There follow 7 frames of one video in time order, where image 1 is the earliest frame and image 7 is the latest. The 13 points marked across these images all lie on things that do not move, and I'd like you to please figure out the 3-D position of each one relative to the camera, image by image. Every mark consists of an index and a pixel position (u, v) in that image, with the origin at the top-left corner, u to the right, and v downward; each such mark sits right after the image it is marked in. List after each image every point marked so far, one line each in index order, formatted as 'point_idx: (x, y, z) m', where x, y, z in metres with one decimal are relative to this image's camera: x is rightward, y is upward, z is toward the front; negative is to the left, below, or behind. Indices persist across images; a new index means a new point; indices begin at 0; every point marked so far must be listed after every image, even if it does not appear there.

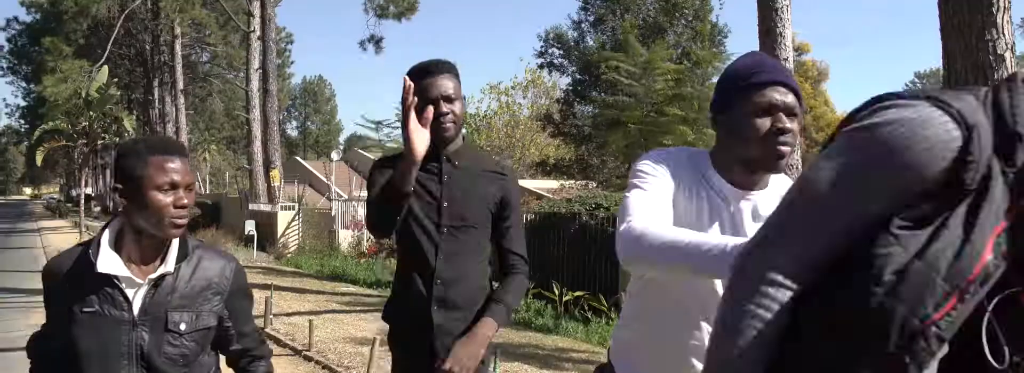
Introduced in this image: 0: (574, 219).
0: (+1.0, -0.5, +12.3) m
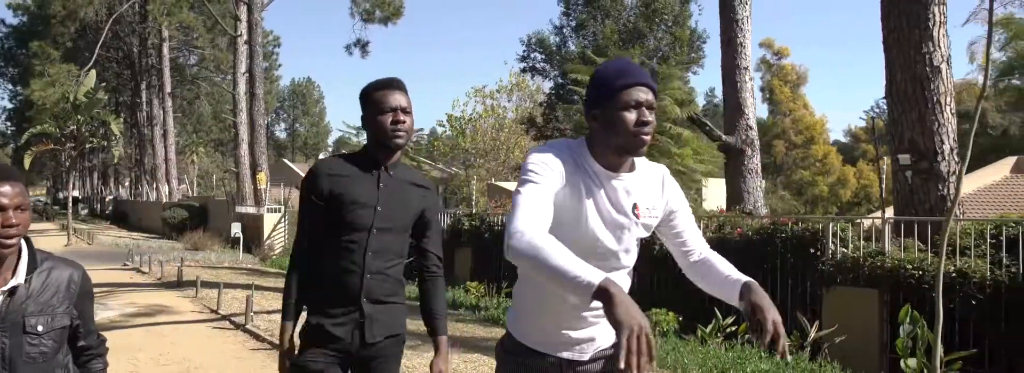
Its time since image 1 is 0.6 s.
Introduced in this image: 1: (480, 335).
0: (+0.6, -0.6, +12.8) m
1: (-0.3, -1.5, +8.3) m
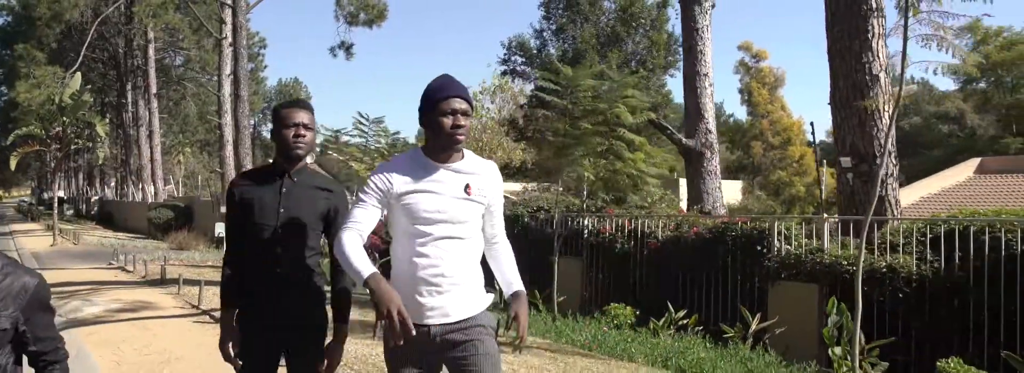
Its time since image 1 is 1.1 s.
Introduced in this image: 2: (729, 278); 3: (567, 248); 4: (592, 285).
0: (+0.1, -0.6, +13.3) m
1: (-0.7, -1.5, +8.9) m
2: (+2.7, -1.1, +9.6) m
3: (+0.8, -1.0, +12.3) m
4: (+1.2, -1.5, +11.6) m
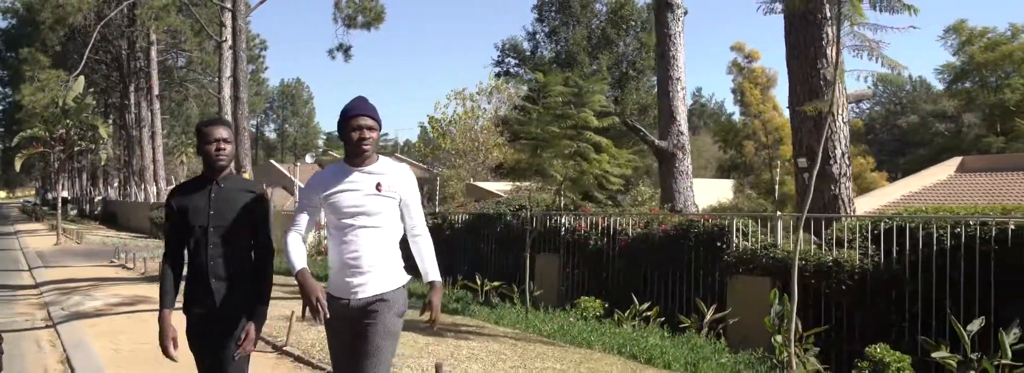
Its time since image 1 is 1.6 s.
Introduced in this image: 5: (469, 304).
0: (-0.2, -0.6, +13.9) m
1: (-1.0, -1.5, +9.5) m
2: (+2.3, -1.1, +10.2) m
3: (+0.5, -1.0, +12.9) m
4: (+0.9, -1.4, +12.2) m
5: (-0.6, -1.6, +11.0) m
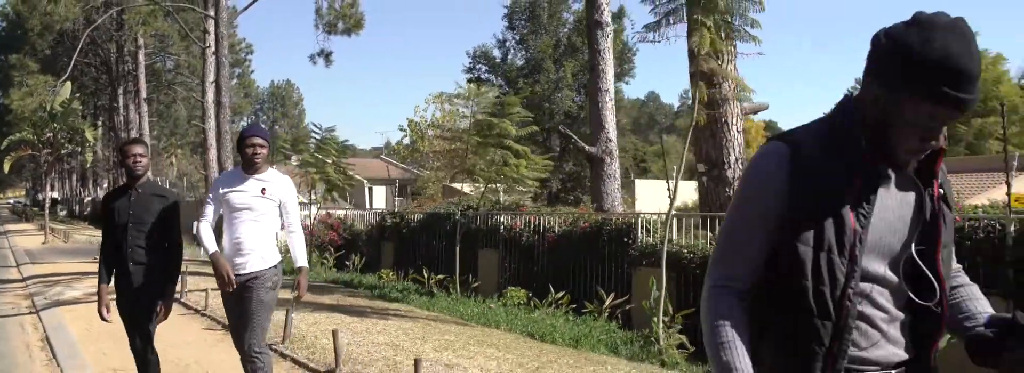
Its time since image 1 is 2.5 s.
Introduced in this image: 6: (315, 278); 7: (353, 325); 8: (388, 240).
0: (-1.2, -0.6, +15.2) m
1: (-2.0, -1.6, +10.7) m
2: (+1.4, -1.1, +11.5) m
3: (-0.5, -1.0, +14.2) m
4: (-0.1, -1.5, +13.5) m
5: (-1.6, -1.7, +12.3) m
6: (-3.7, -1.7, +14.9) m
7: (-1.6, -1.4, +8.0) m
8: (-2.8, -1.2, +17.6) m
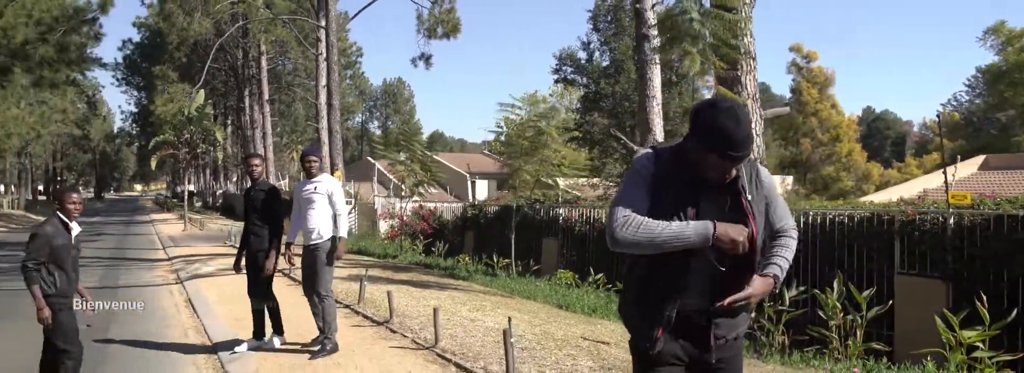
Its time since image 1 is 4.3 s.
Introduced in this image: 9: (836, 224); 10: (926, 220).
0: (+0.1, -0.5, +17.2) m
1: (-1.3, -1.5, +13.0) m
2: (+2.2, -1.1, +13.2) m
3: (+0.7, -0.9, +16.2) m
4: (+1.0, -1.4, +15.5) m
5: (-0.7, -1.6, +14.4) m
6: (-2.4, -1.6, +17.3) m
7: (-1.3, -1.4, +10.1) m
8: (-1.1, -1.1, +19.9) m
9: (+4.0, -0.5, +9.8) m
10: (+4.6, -0.4, +8.8) m
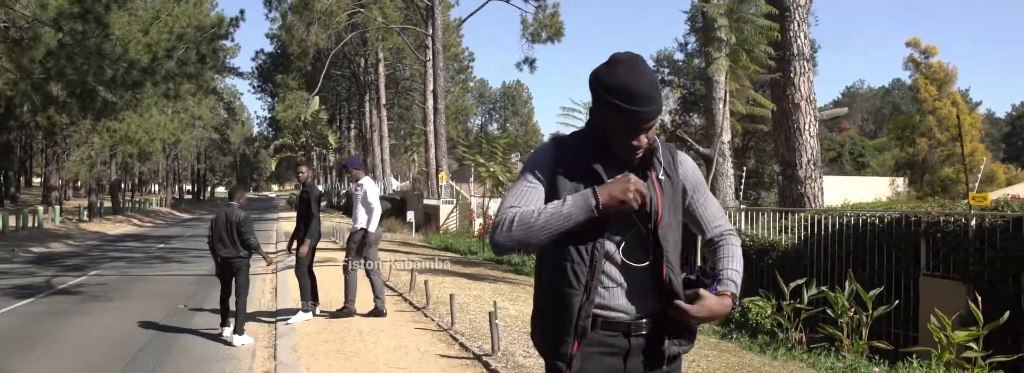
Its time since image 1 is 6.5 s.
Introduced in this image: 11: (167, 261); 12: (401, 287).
0: (+1.8, -0.6, +17.9) m
1: (-0.3, -1.5, +13.9) m
2: (+3.2, -1.1, +13.6) m
3: (+2.2, -0.9, +16.8) m
4: (+2.3, -1.4, +16.0) m
5: (+0.5, -1.6, +15.2) m
6: (-0.7, -1.6, +18.3) m
7: (-0.7, -1.4, +11.1) m
8: (+1.0, -1.1, +20.7) m
9: (+4.5, -0.5, +9.9) m
10: (+4.9, -0.4, +8.9) m
11: (-8.6, -1.9, +19.8) m
12: (-1.5, -1.4, +11.0) m
